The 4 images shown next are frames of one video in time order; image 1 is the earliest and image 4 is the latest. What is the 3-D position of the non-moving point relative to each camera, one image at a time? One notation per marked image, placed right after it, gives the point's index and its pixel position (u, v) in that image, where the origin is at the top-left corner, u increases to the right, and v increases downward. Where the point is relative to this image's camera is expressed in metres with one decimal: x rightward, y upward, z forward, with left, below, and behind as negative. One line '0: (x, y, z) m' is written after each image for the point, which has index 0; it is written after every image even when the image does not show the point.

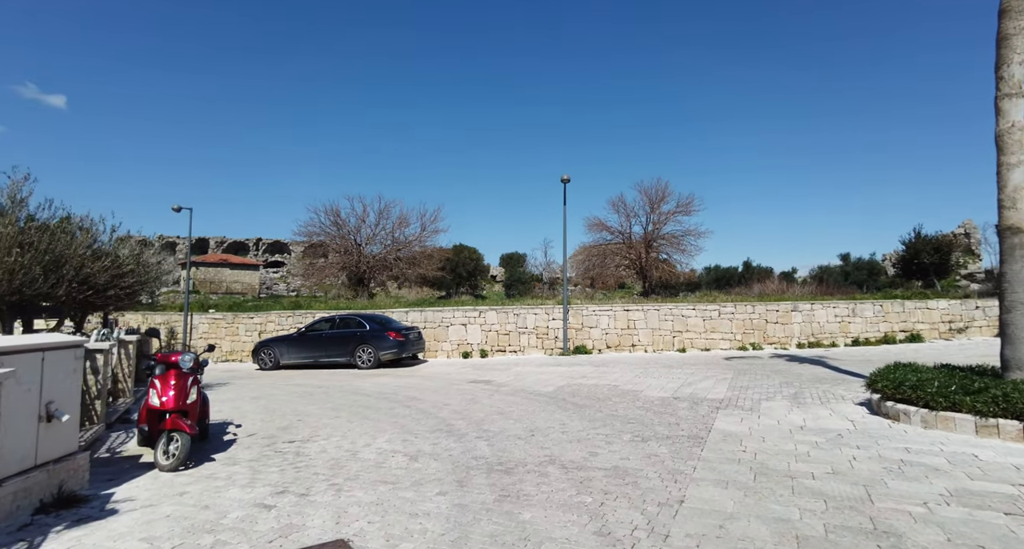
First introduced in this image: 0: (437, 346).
0: (-2.3, -2.1, +16.7) m
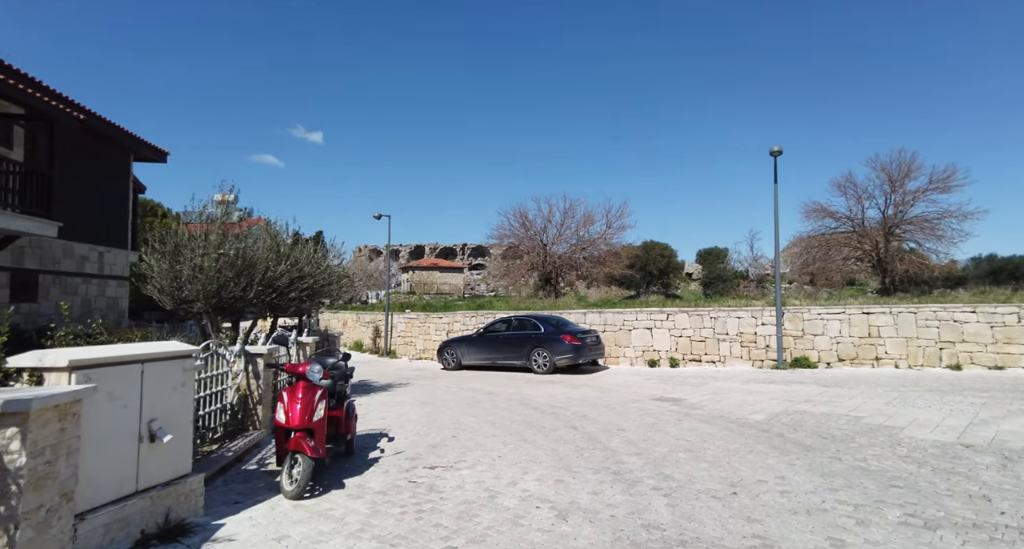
0: (+3.0, -2.1, +15.1) m
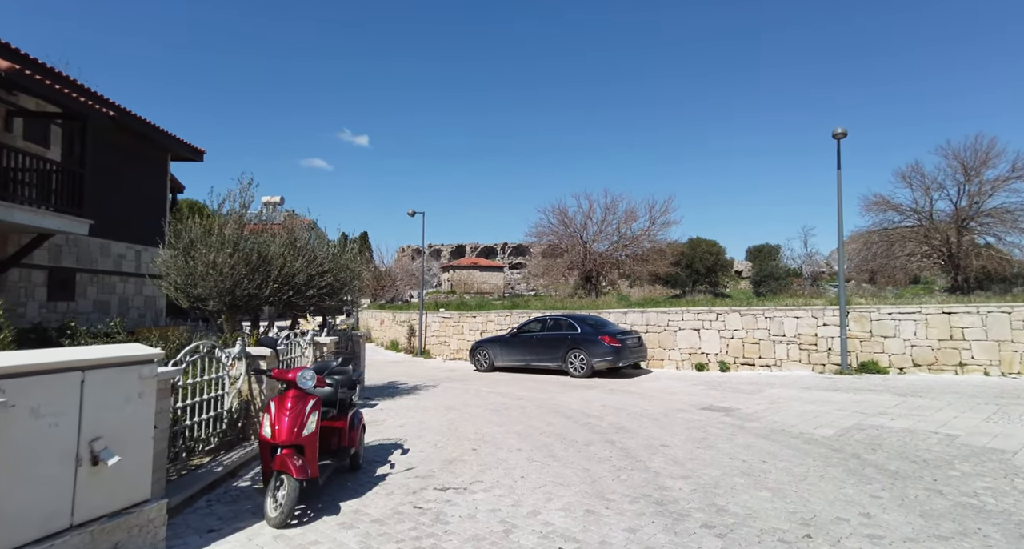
0: (+3.9, -2.0, +14.0) m
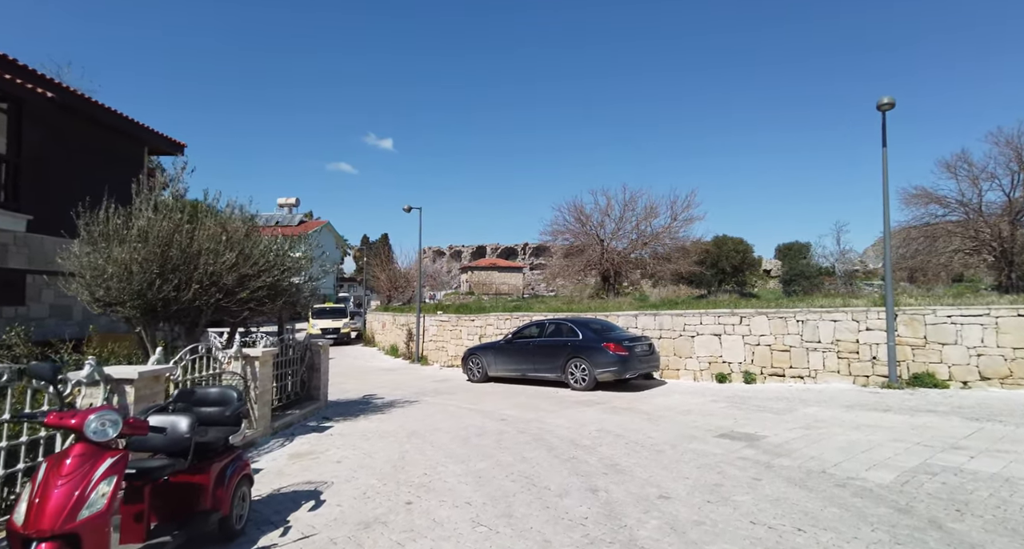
0: (+3.8, -1.9, +12.3) m
